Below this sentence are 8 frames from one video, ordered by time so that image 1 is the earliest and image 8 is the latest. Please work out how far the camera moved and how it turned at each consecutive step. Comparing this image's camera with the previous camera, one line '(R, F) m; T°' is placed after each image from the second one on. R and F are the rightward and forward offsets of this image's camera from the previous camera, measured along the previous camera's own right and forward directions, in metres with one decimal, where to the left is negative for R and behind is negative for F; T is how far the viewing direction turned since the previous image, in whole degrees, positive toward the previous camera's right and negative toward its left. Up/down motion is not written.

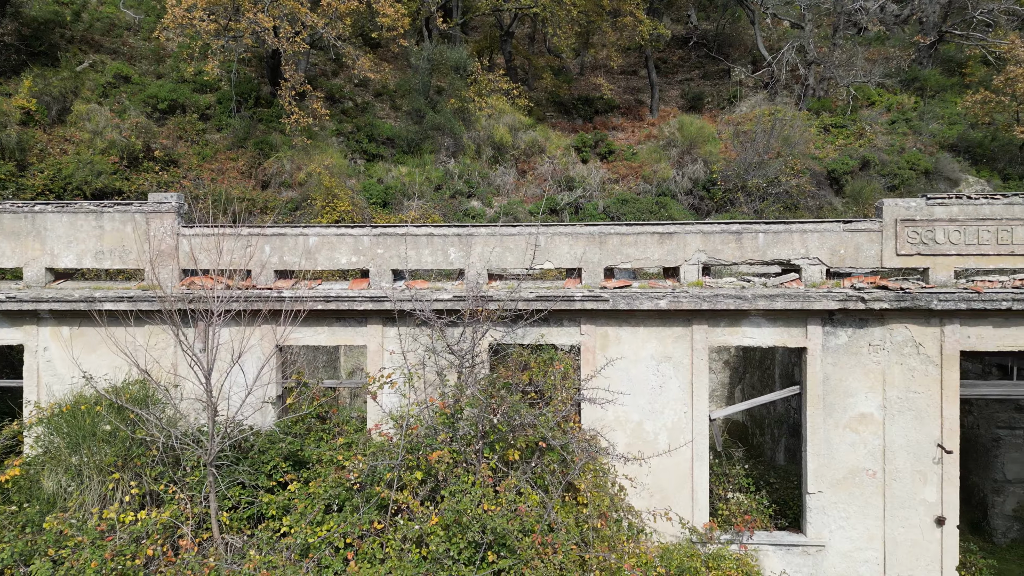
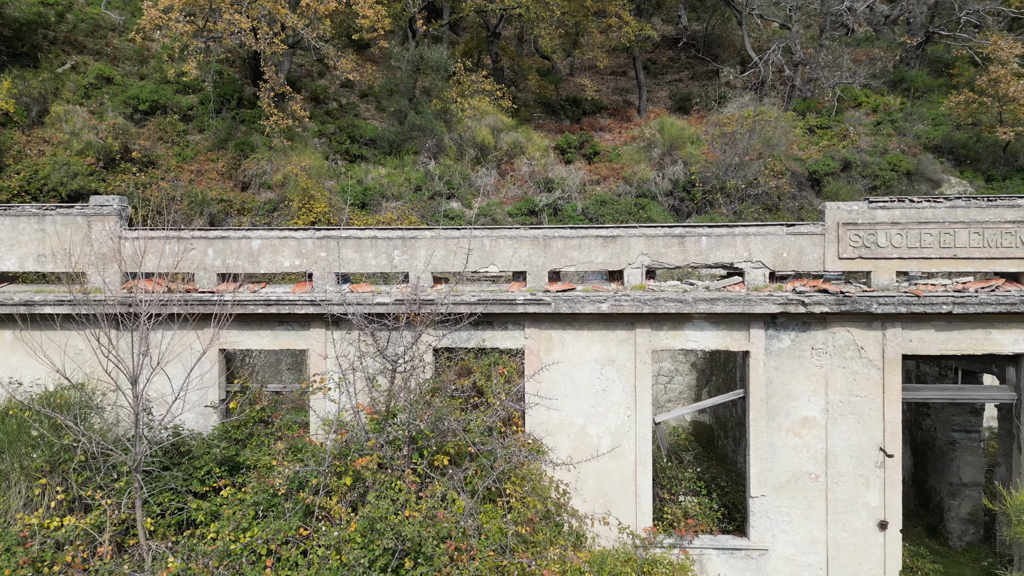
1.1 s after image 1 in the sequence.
(+0.7, 0.0) m; 0°
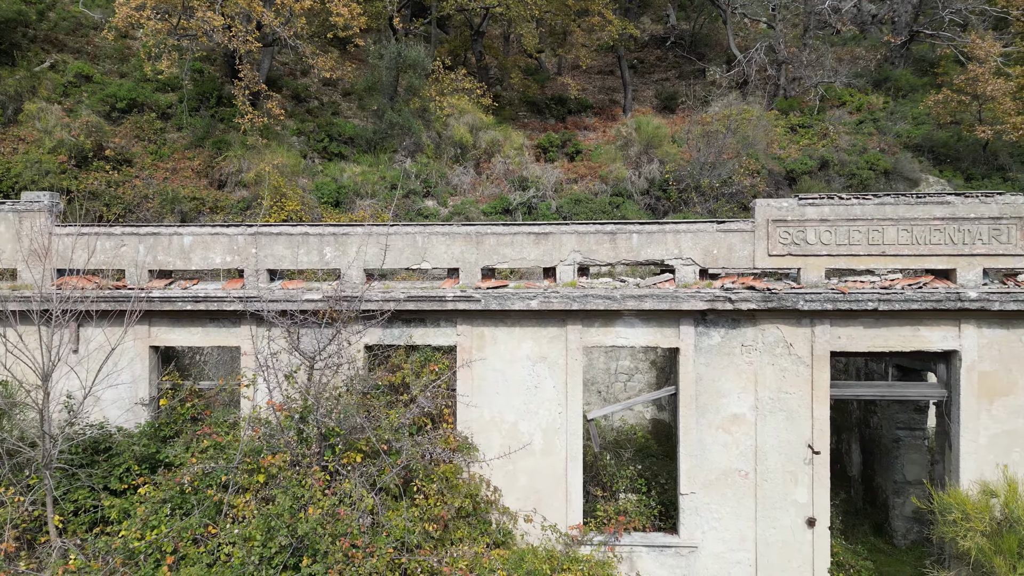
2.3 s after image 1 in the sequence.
(+0.8, 0.0) m; 0°
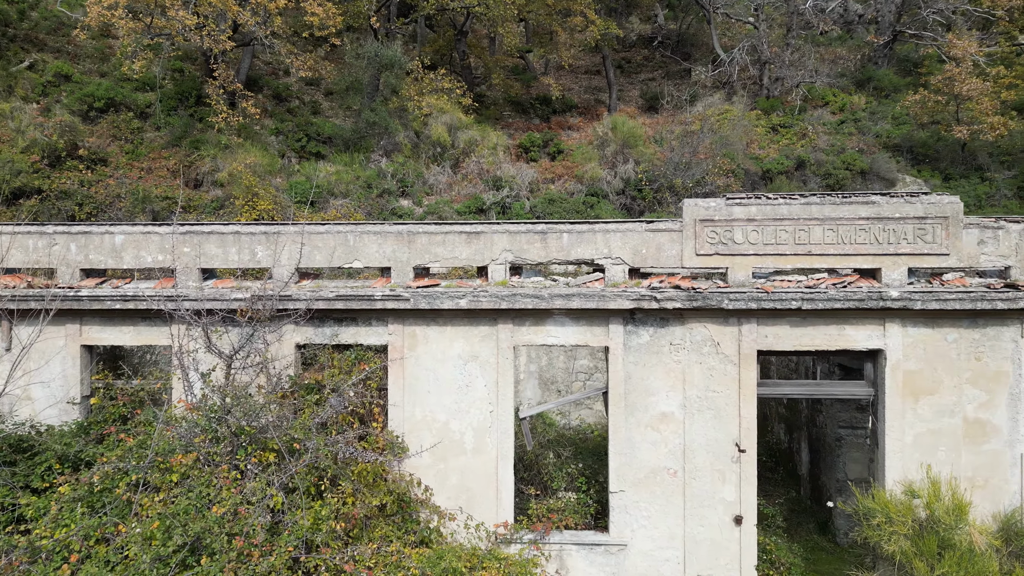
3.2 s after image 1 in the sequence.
(+0.8, 0.0) m; 0°
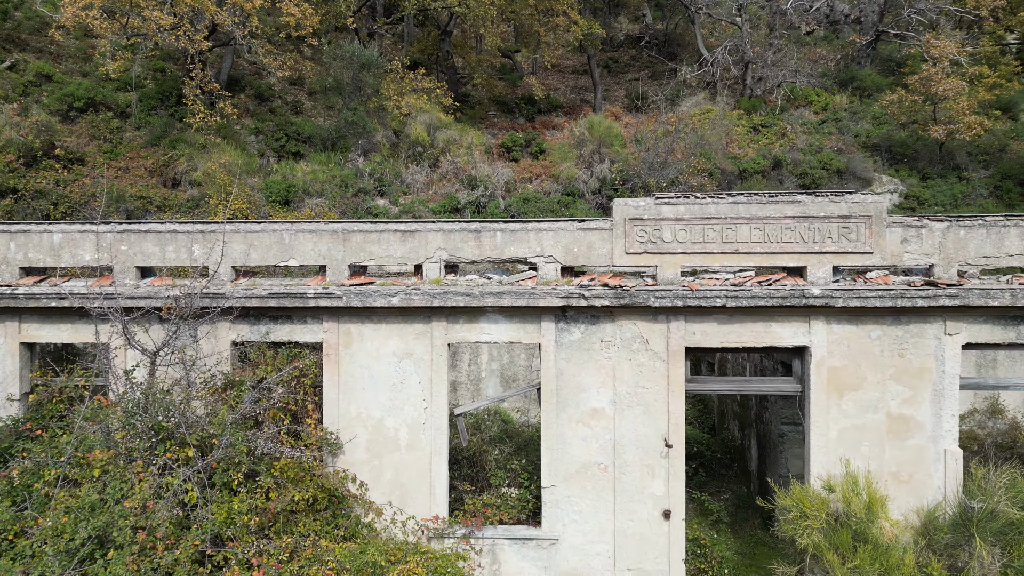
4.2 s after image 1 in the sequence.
(+0.8, -0.1) m; 0°
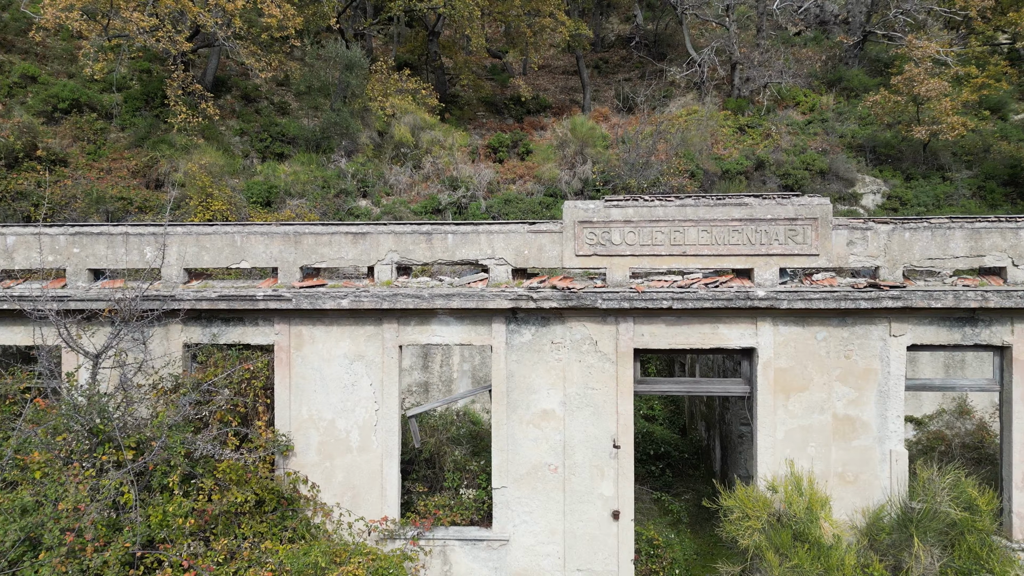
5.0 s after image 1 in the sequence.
(+0.6, 0.0) m; 0°
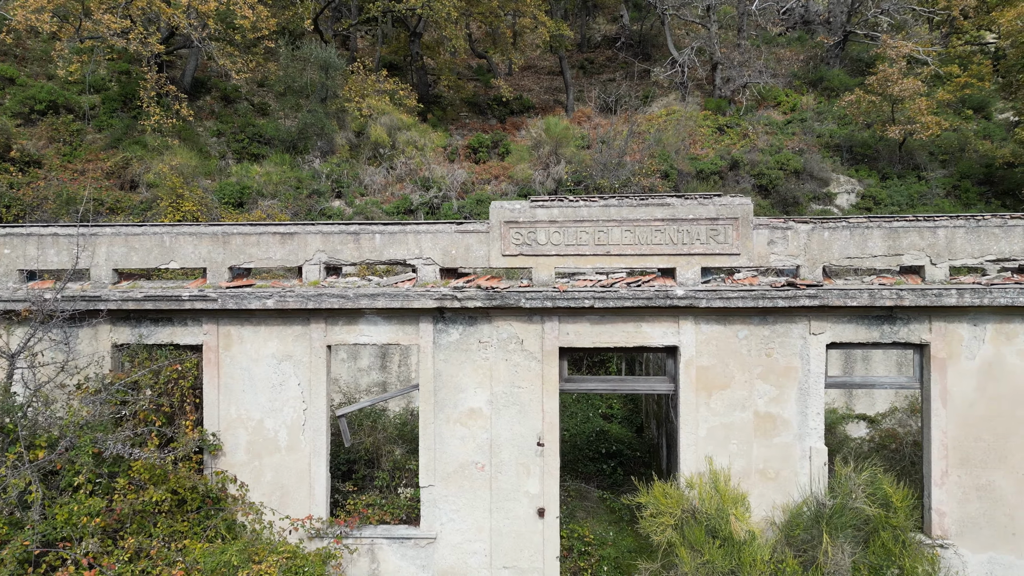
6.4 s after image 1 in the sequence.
(+0.9, -0.1) m; 0°
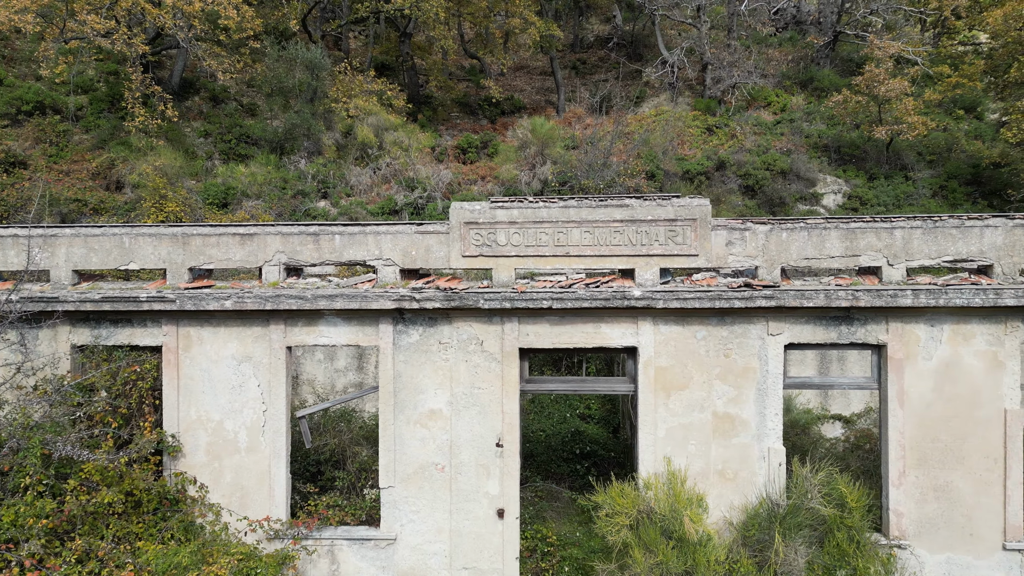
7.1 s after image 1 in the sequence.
(+0.5, 0.0) m; 0°
